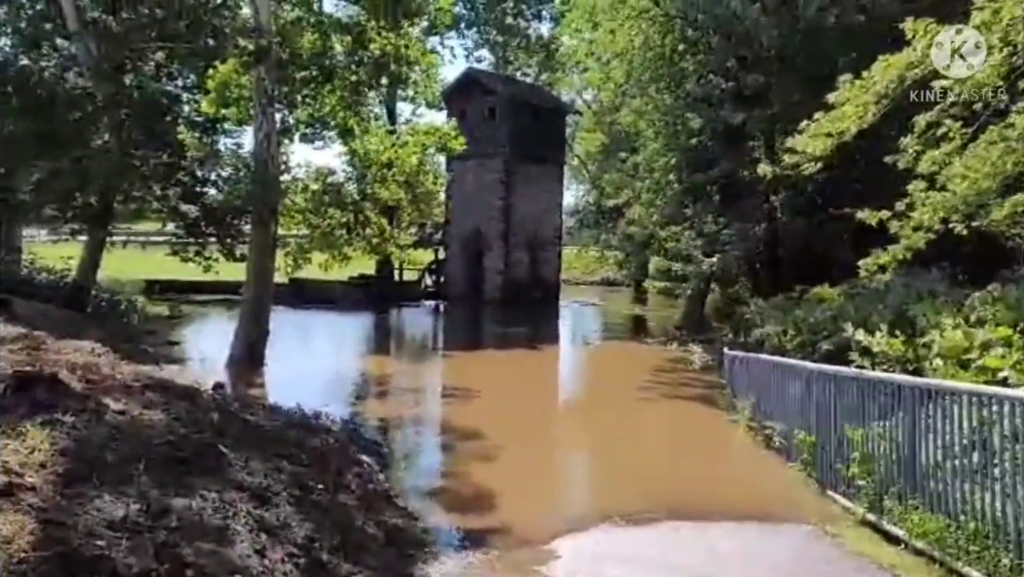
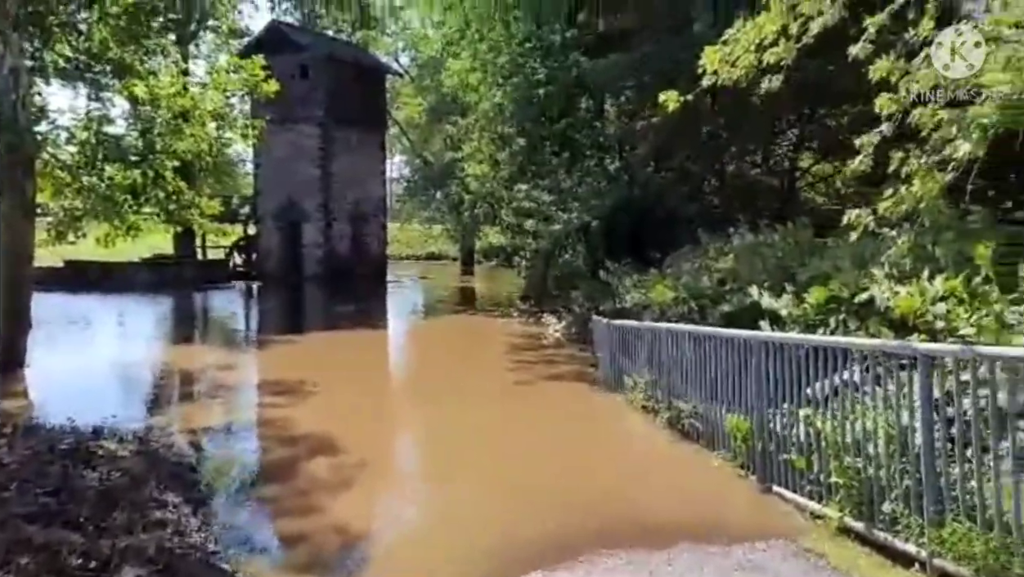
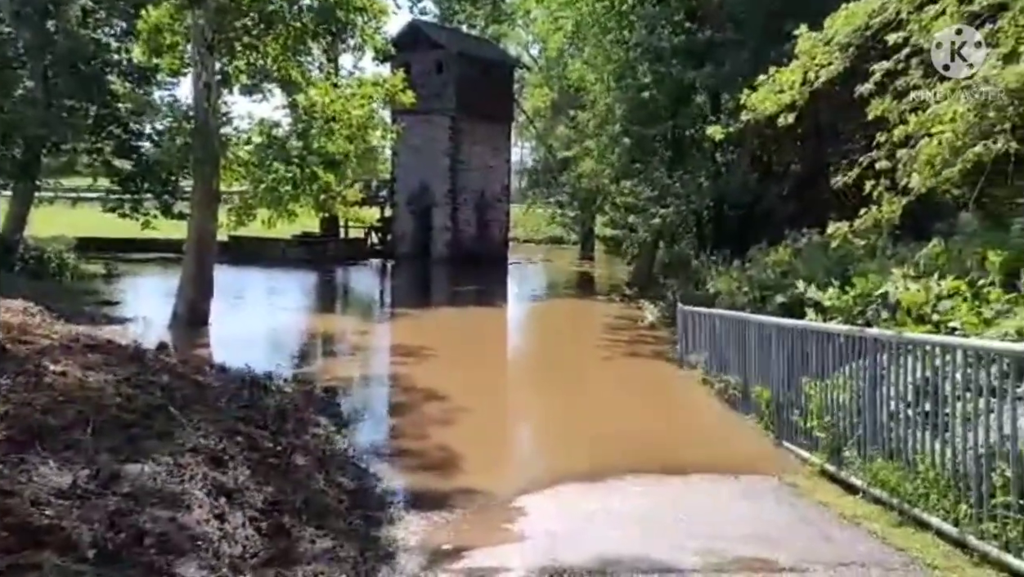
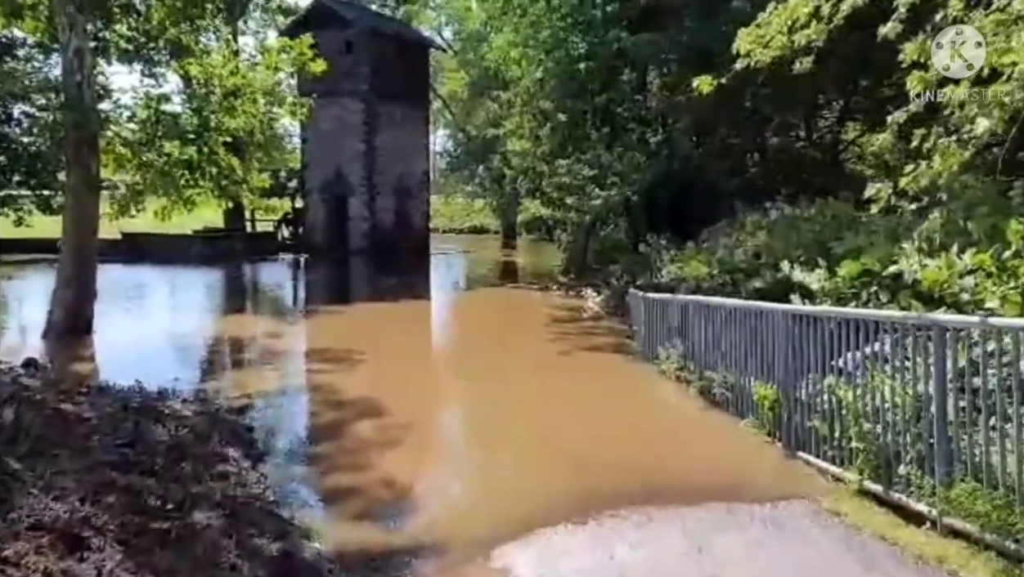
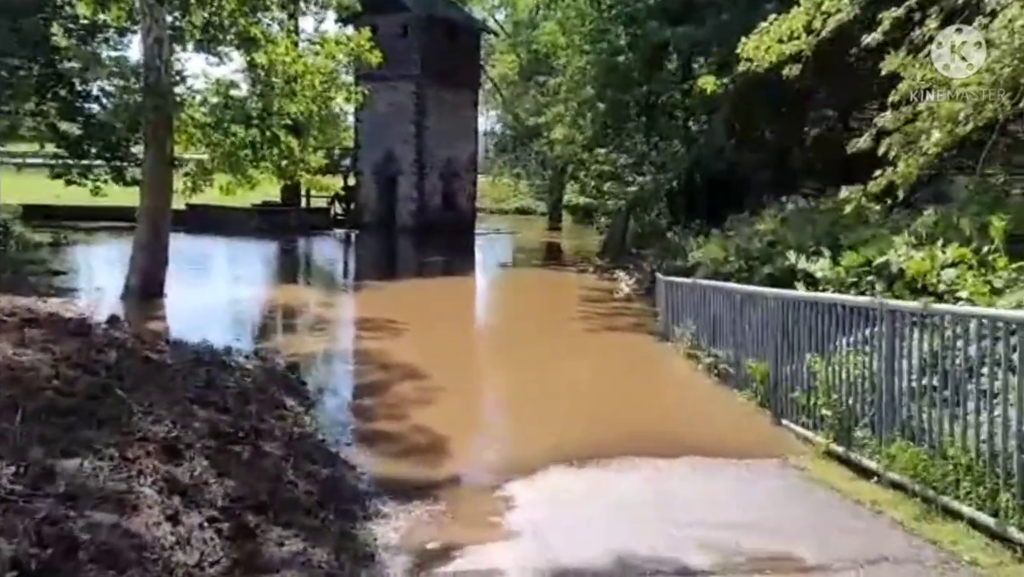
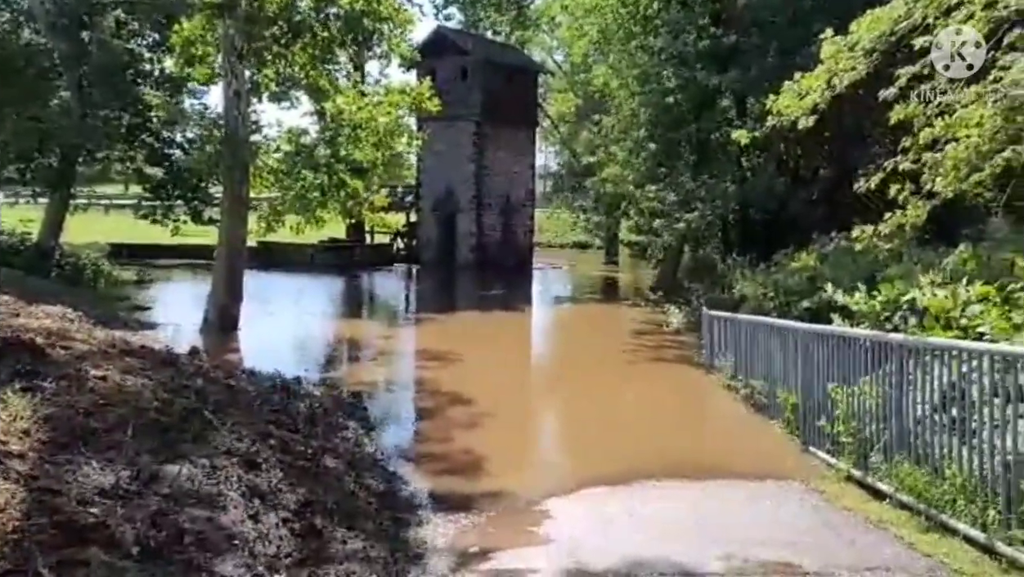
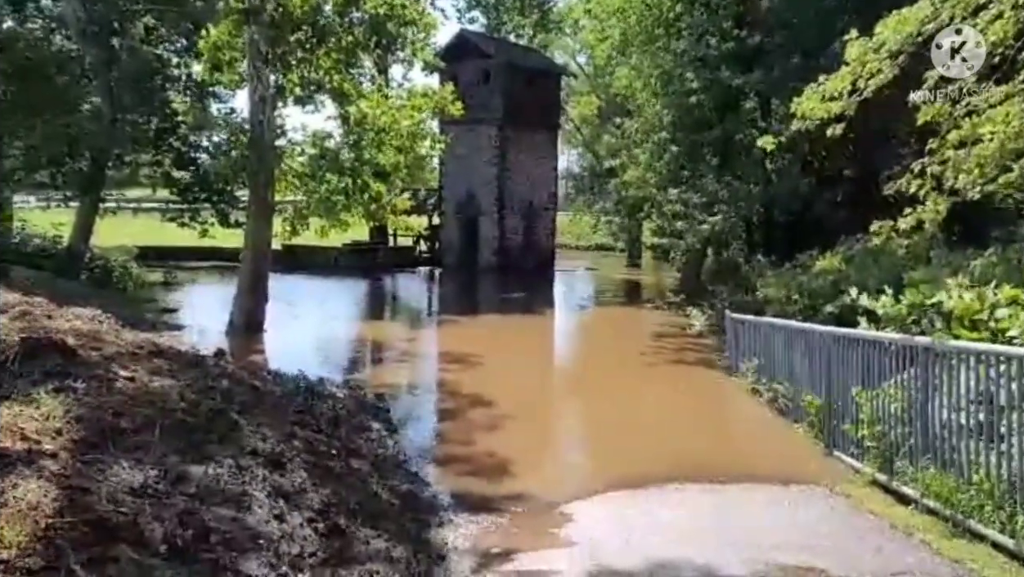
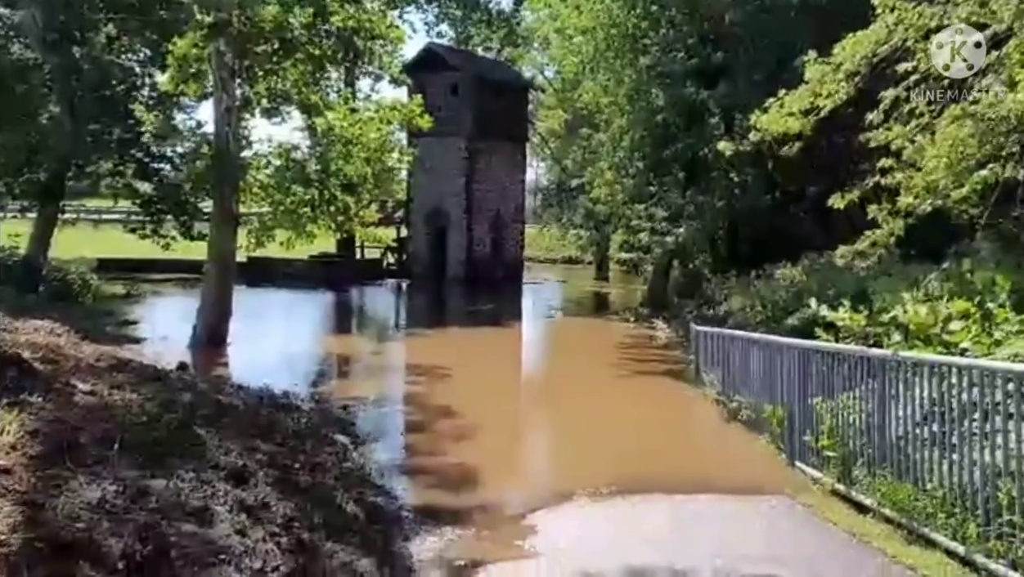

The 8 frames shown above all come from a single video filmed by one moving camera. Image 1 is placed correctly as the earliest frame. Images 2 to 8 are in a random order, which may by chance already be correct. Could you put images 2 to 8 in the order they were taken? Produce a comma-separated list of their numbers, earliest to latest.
8, 7, 6, 3, 5, 4, 2
